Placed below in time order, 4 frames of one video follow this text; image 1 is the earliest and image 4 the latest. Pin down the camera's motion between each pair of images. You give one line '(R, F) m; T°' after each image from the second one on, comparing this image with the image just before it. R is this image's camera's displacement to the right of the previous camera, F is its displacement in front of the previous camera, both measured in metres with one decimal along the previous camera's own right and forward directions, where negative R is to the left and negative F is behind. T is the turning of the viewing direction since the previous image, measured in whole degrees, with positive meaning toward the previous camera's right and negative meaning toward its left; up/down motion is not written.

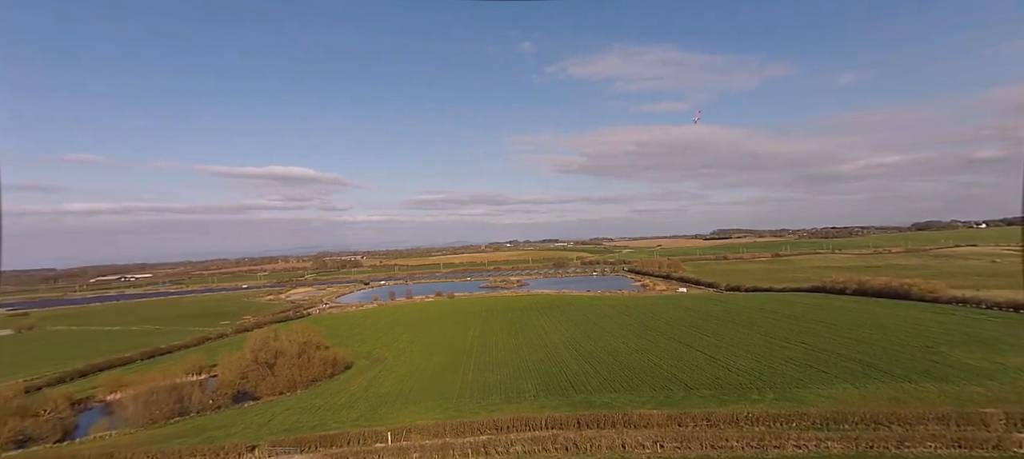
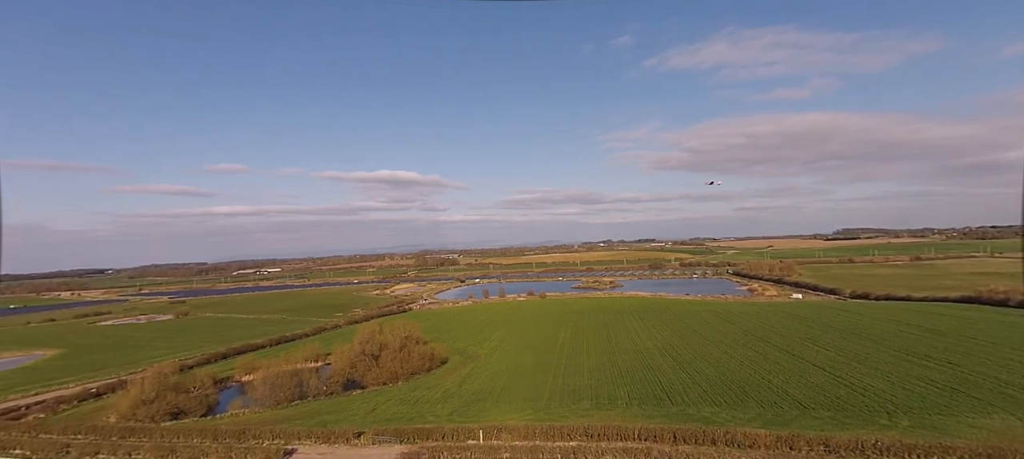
(+0.1, +0.1) m; -11°
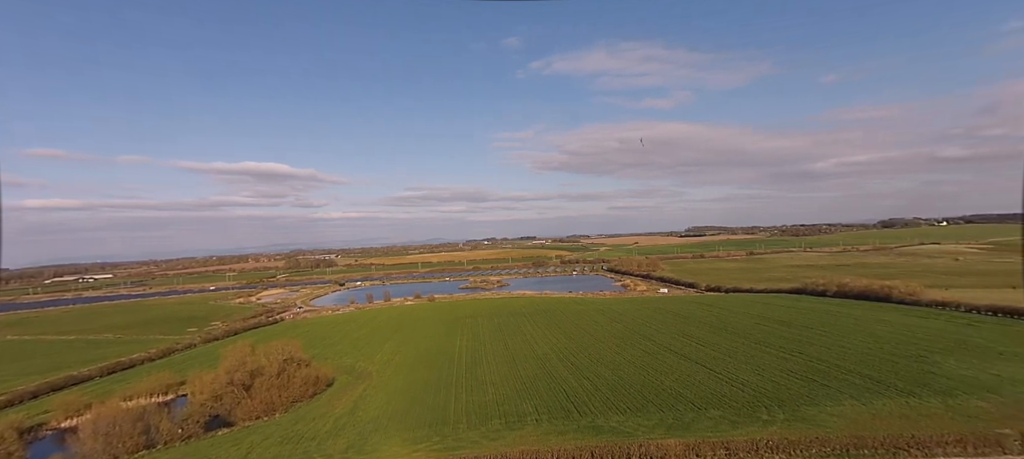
(-0.8, +1.2) m; +14°
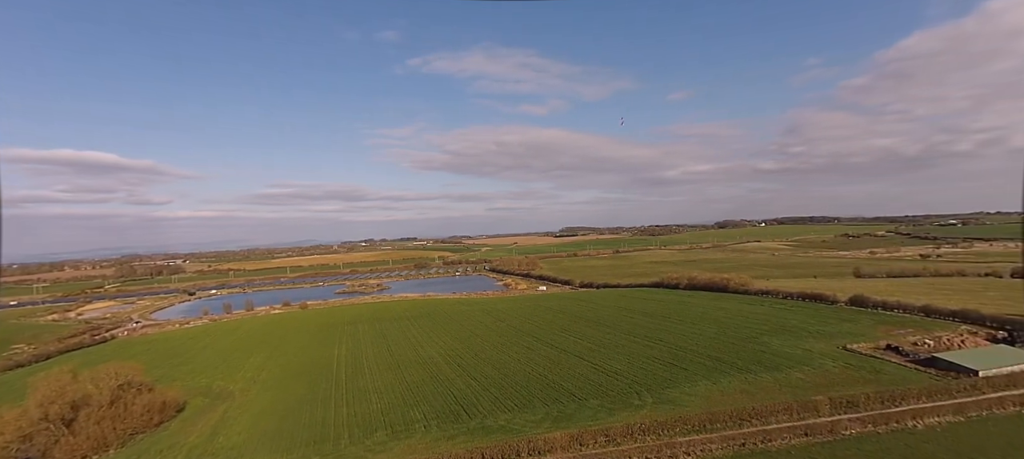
(-0.3, +0.2) m; +14°
